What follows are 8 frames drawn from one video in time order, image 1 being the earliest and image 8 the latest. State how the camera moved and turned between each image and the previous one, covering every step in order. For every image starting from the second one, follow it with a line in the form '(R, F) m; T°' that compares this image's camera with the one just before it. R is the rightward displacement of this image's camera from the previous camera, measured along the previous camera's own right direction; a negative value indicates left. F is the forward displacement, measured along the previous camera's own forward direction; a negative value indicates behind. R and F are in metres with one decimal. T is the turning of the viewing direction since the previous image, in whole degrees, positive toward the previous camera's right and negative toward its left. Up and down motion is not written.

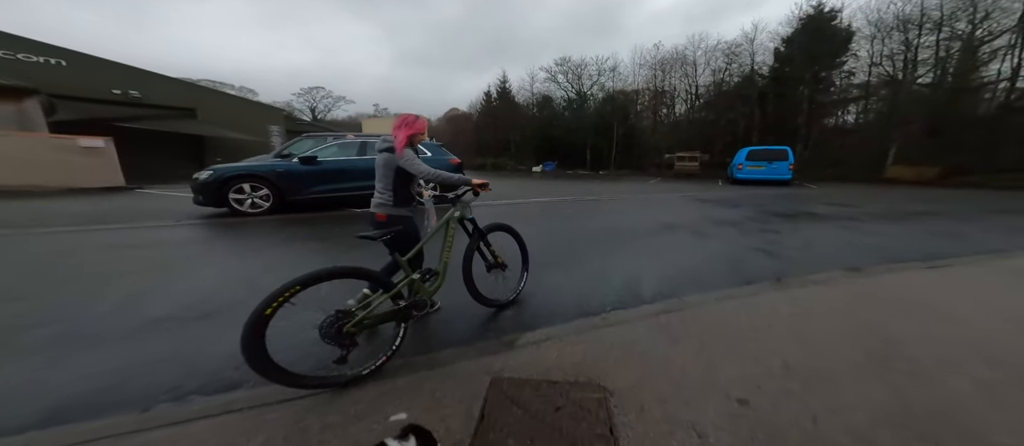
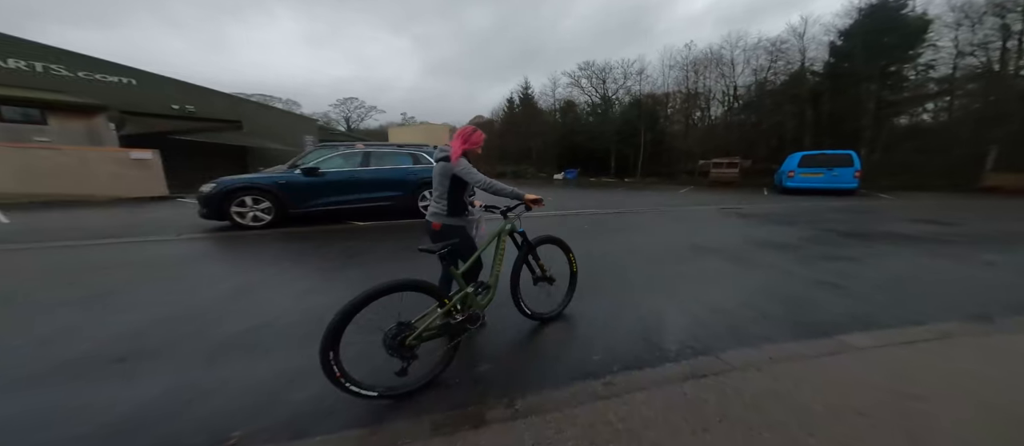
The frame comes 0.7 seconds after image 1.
(+0.3, +0.5) m; -5°
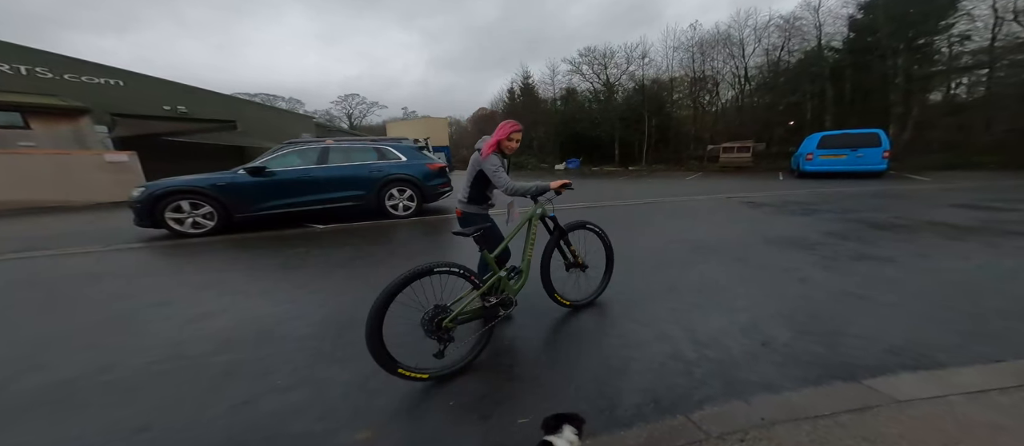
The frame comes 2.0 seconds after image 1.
(+0.5, +0.6) m; -2°
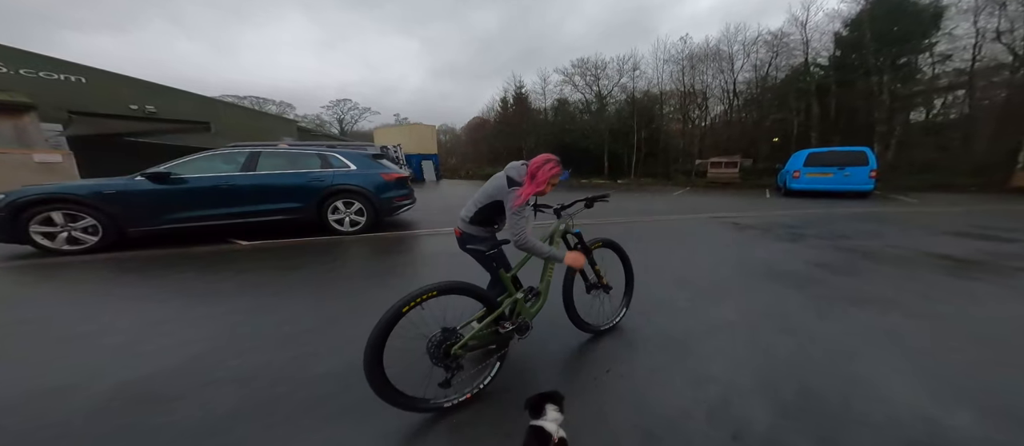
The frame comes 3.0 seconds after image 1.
(+0.5, +0.5) m; +1°
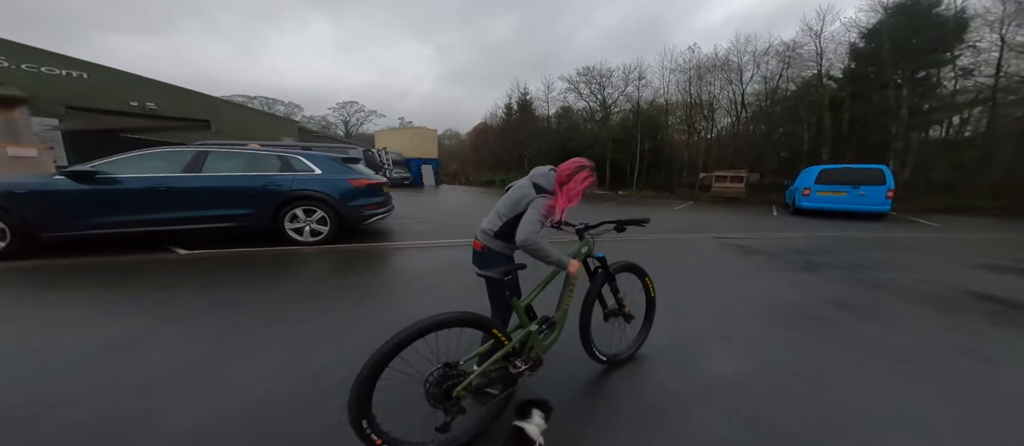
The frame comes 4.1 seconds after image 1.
(+0.3, +0.4) m; -1°
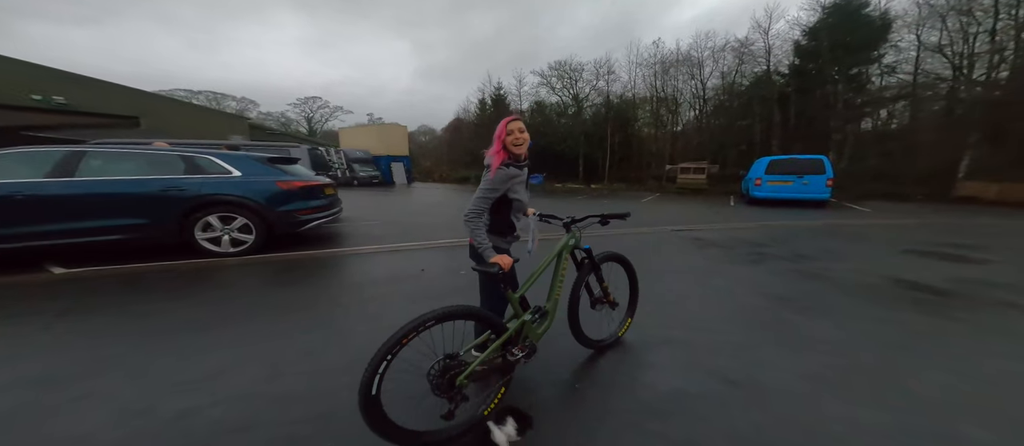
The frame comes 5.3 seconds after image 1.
(+0.3, +0.2) m; +5°
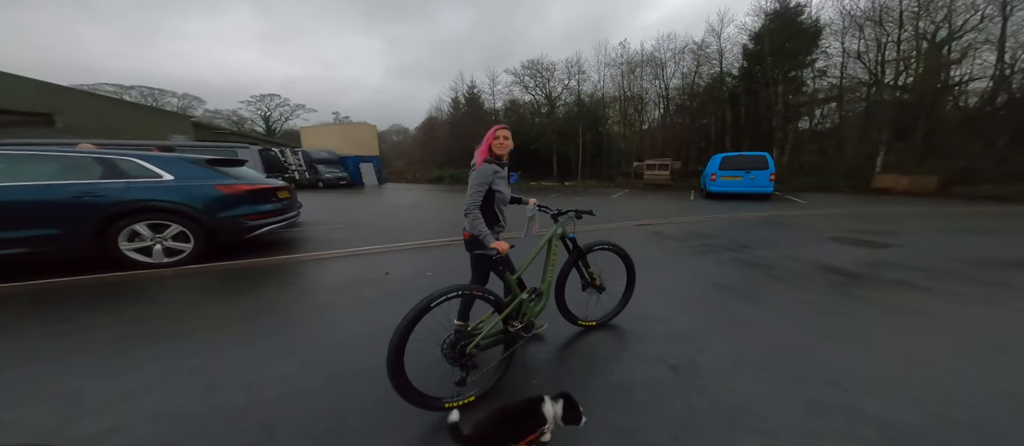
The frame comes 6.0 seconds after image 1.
(+0.2, 0.0) m; +5°
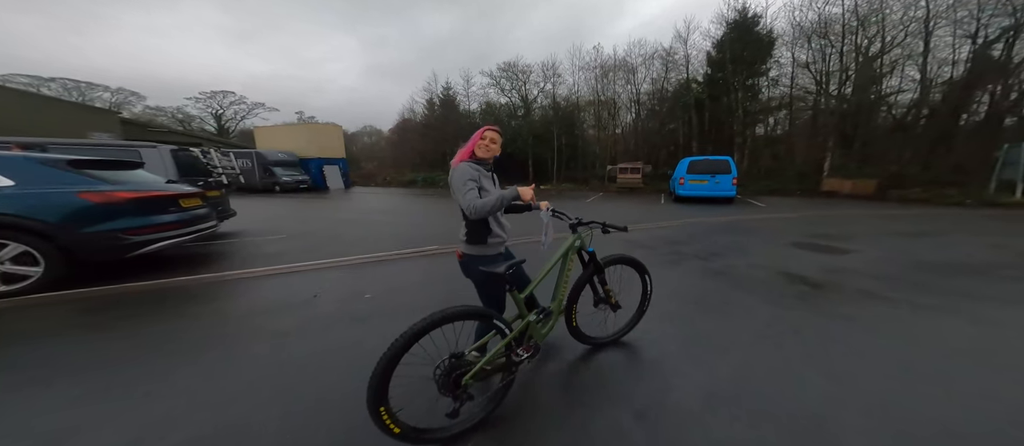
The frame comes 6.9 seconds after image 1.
(+0.4, +0.5) m; +4°
